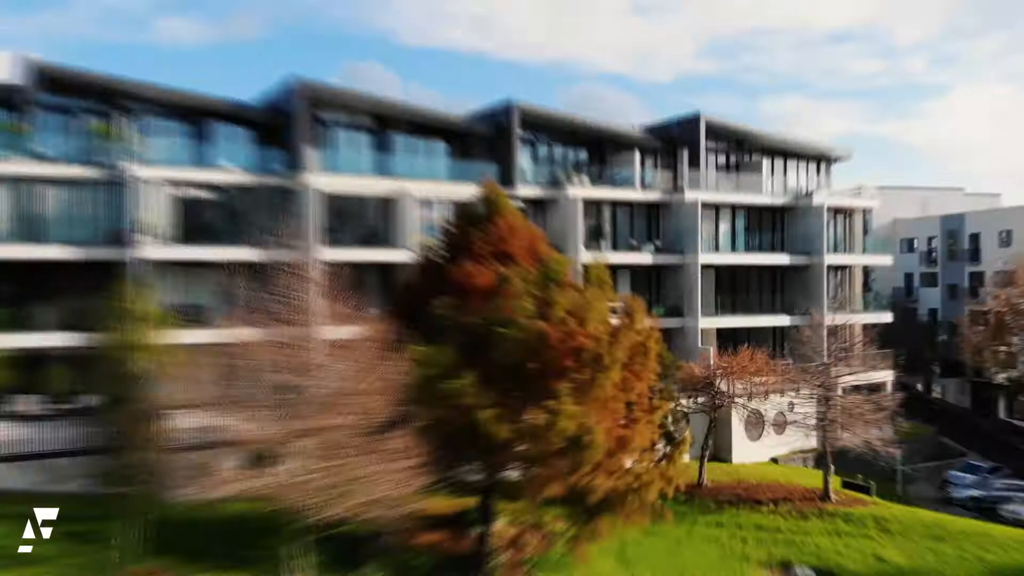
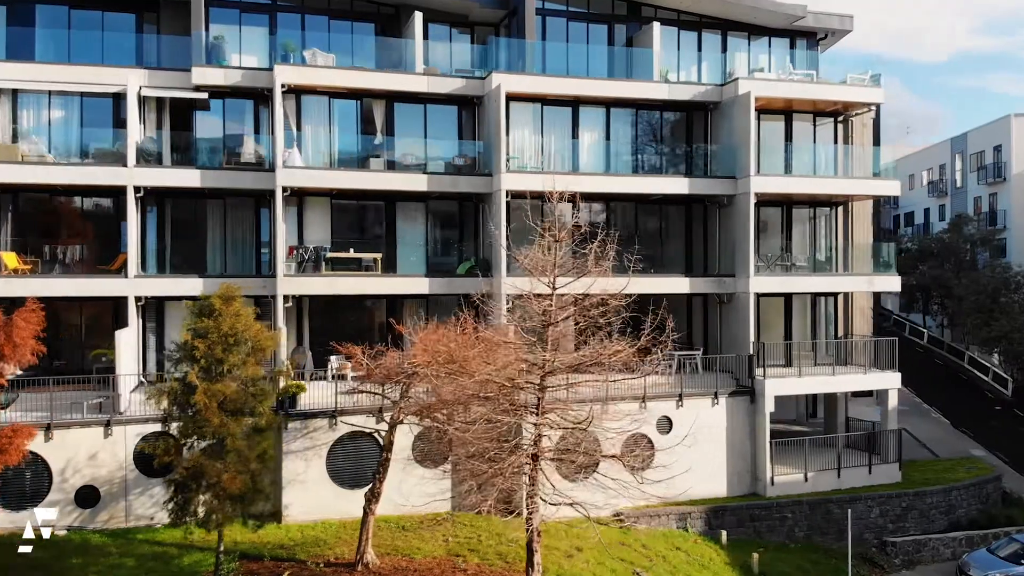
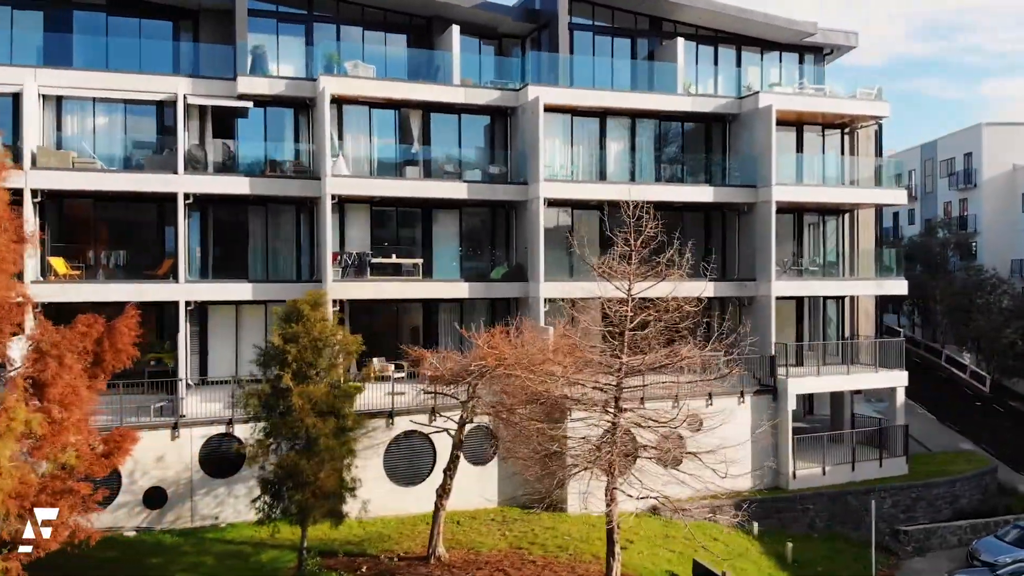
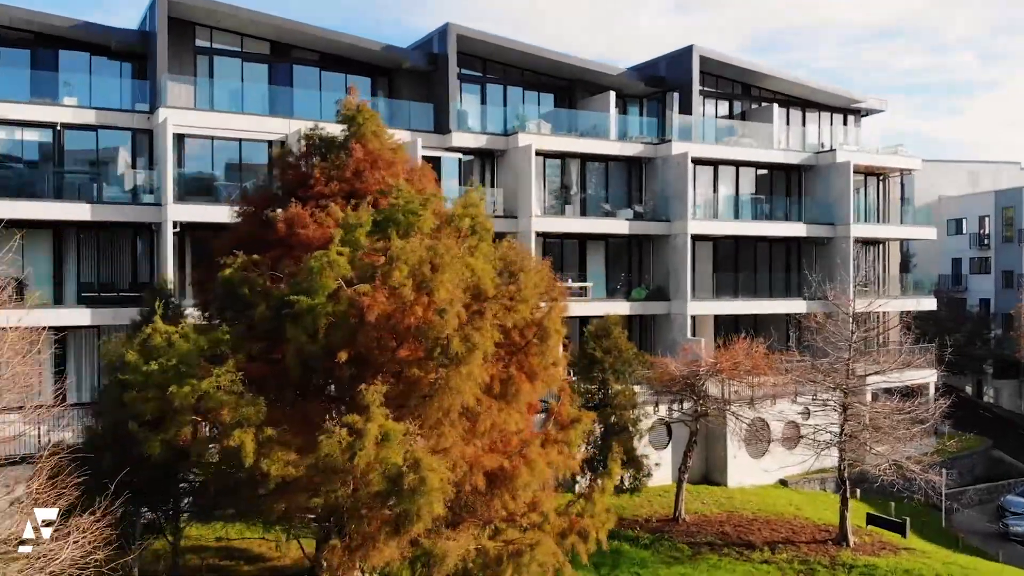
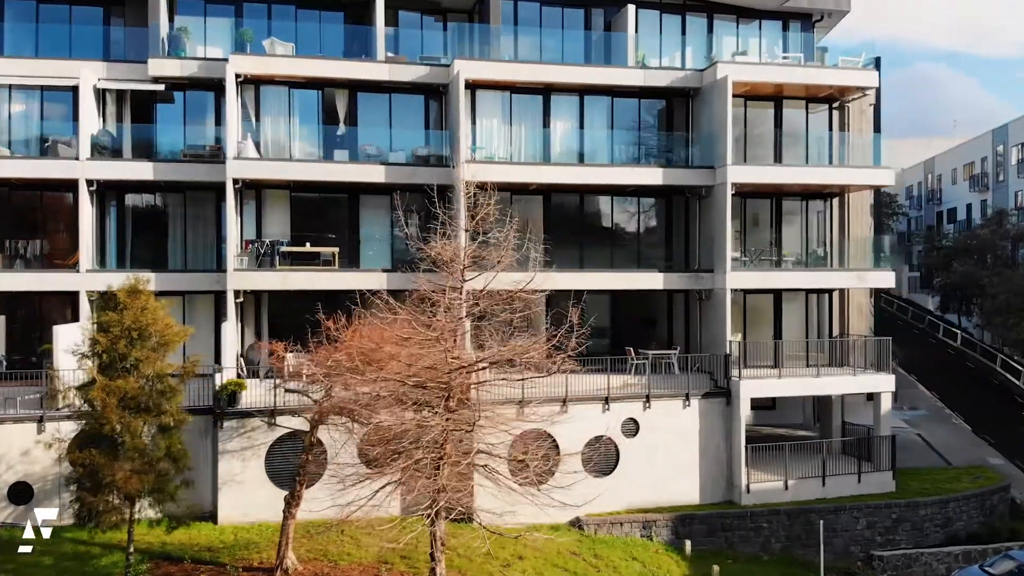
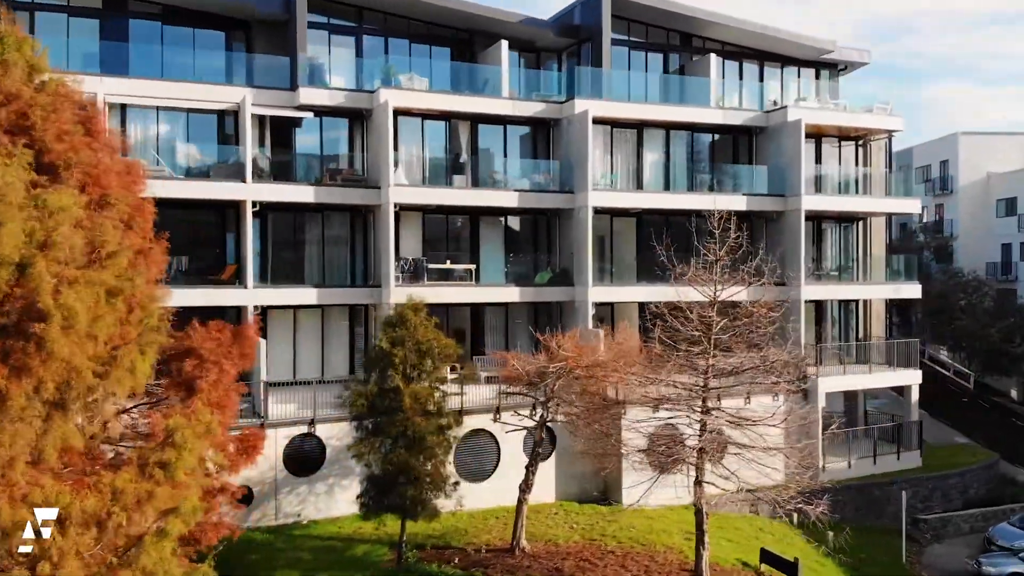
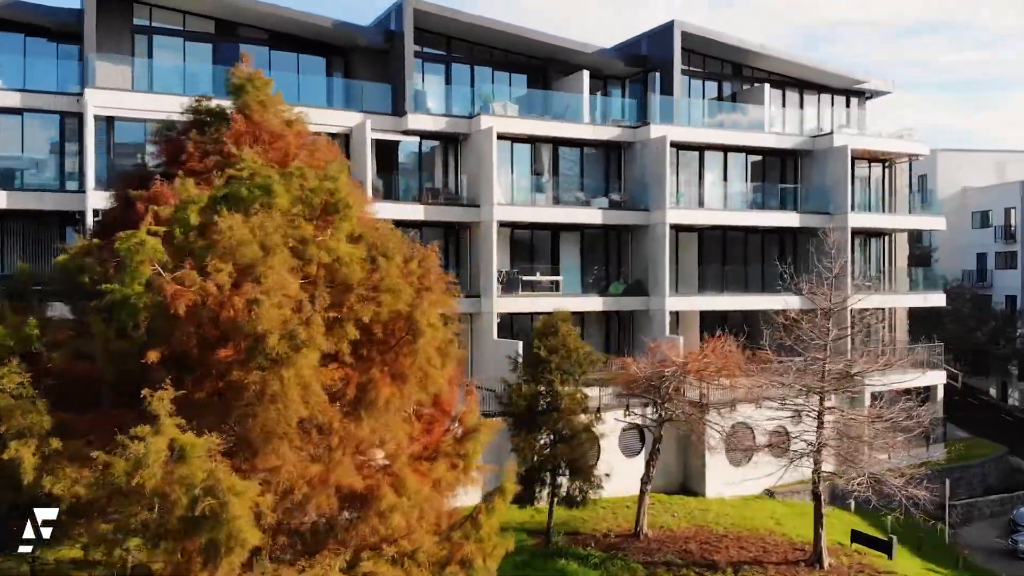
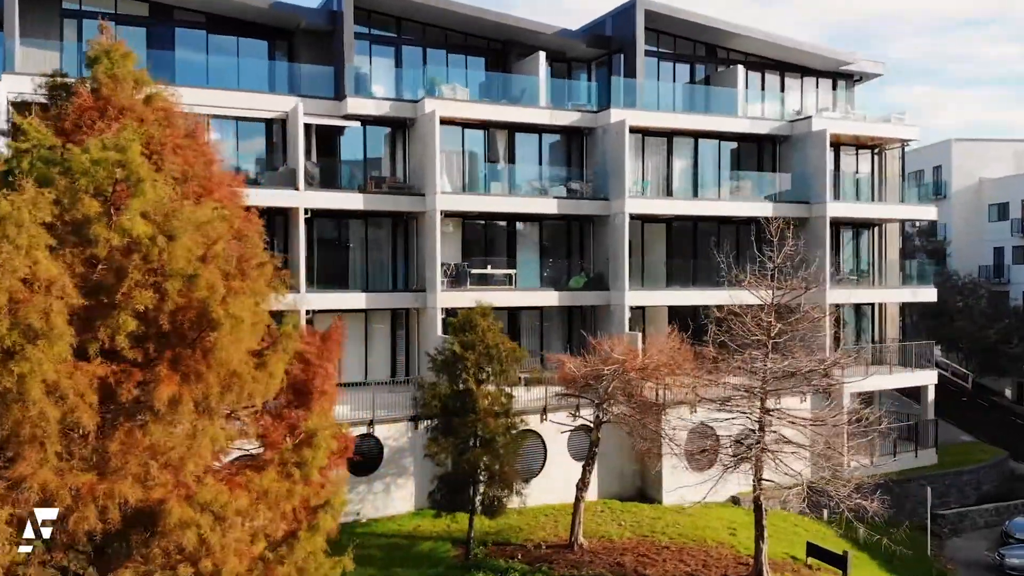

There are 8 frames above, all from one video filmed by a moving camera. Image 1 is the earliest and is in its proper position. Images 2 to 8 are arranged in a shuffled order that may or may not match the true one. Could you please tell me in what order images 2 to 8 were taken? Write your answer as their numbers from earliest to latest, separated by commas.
4, 7, 8, 6, 3, 2, 5
